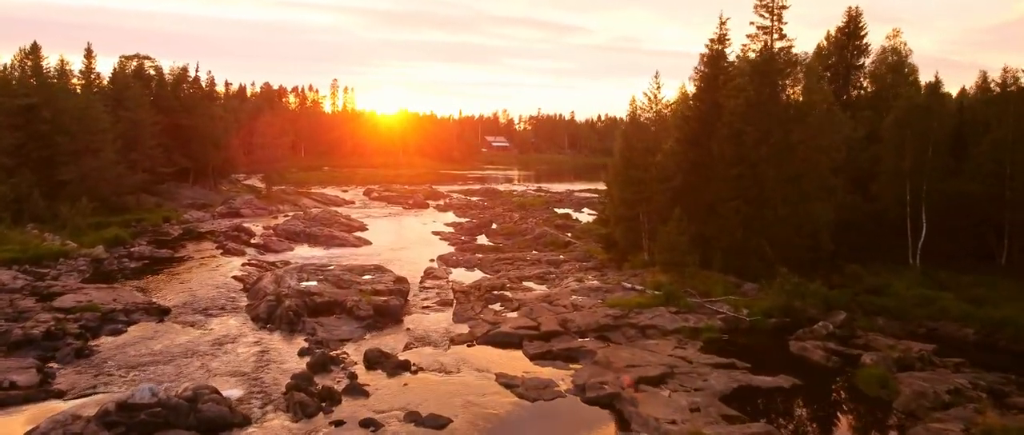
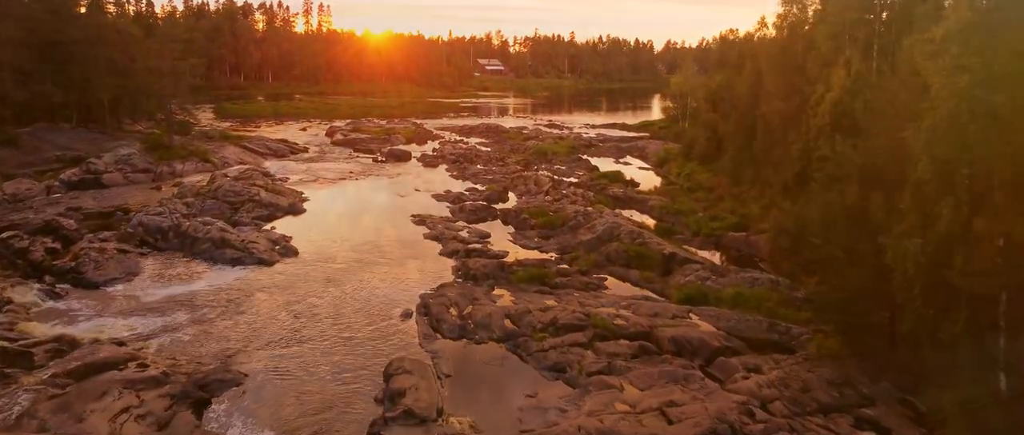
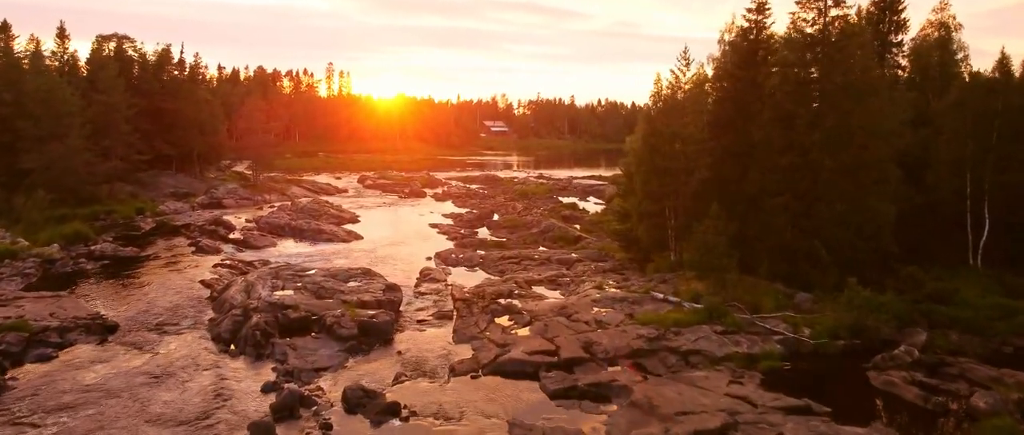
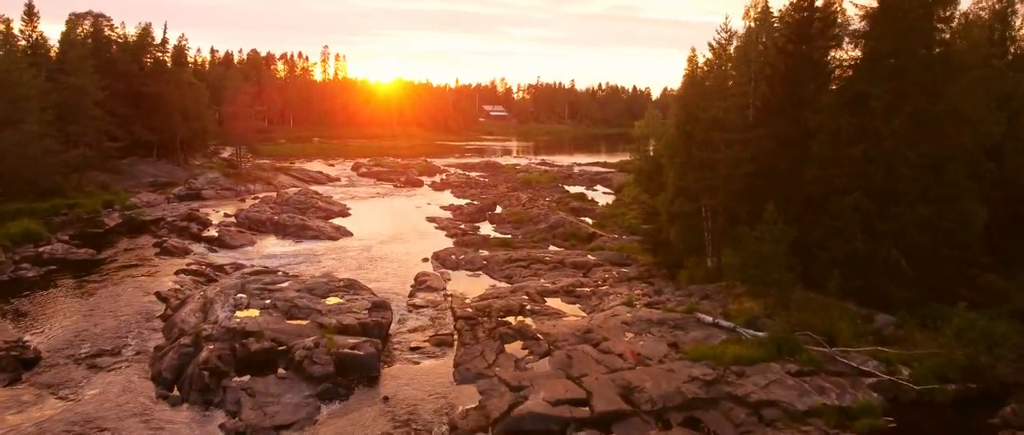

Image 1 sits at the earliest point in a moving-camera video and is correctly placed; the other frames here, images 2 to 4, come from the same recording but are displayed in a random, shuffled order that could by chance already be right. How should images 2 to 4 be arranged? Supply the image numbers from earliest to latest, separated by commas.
3, 4, 2
